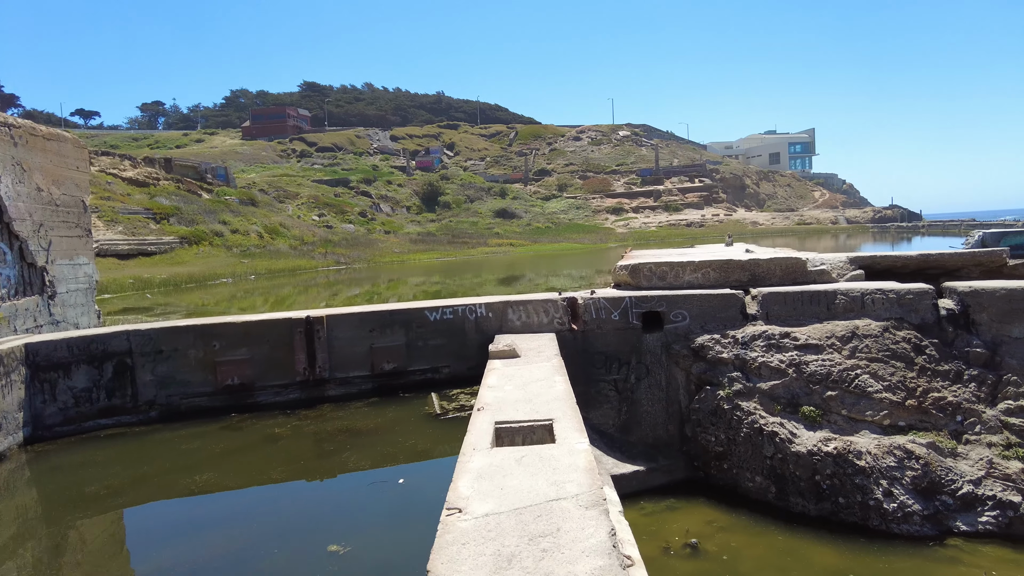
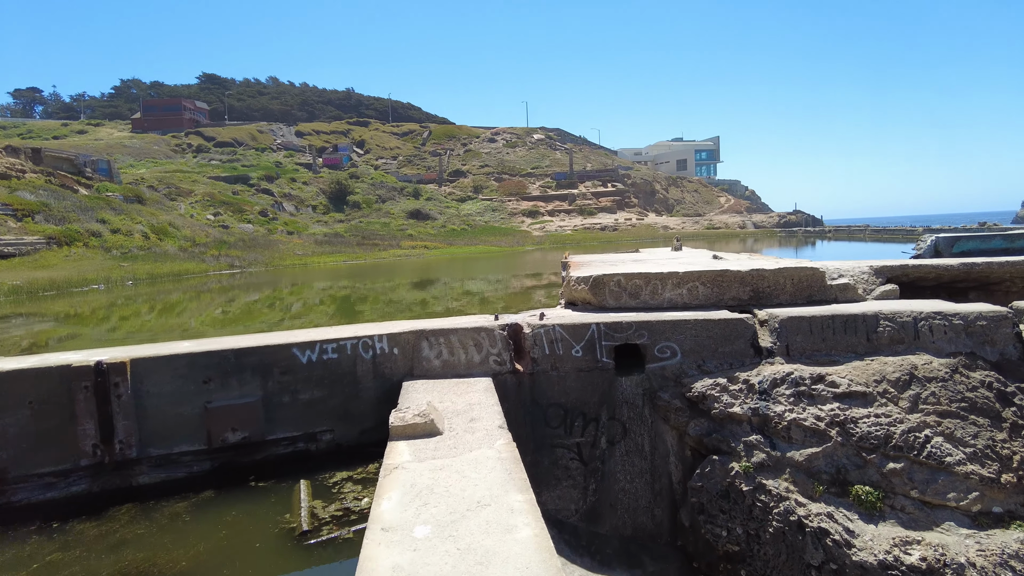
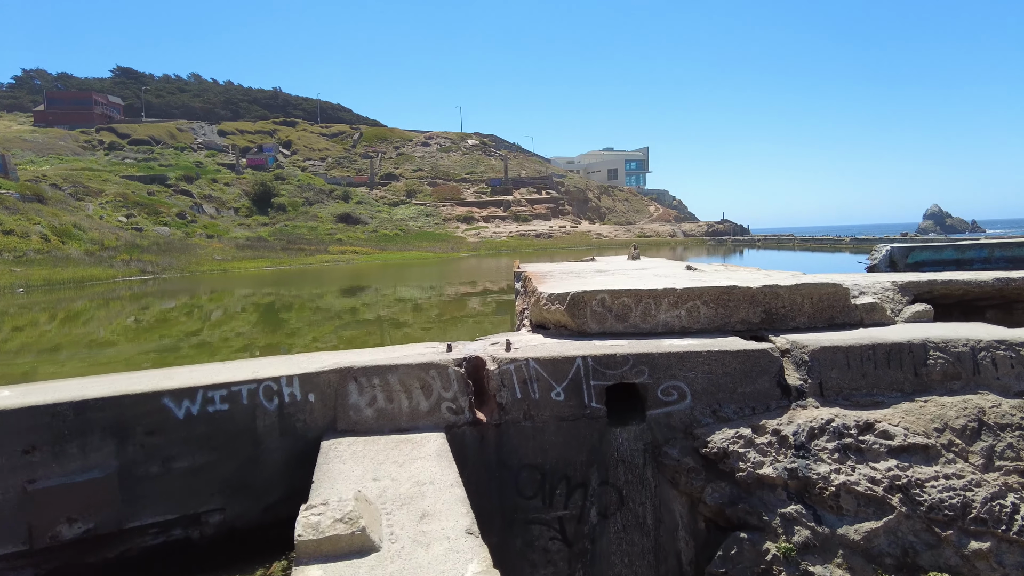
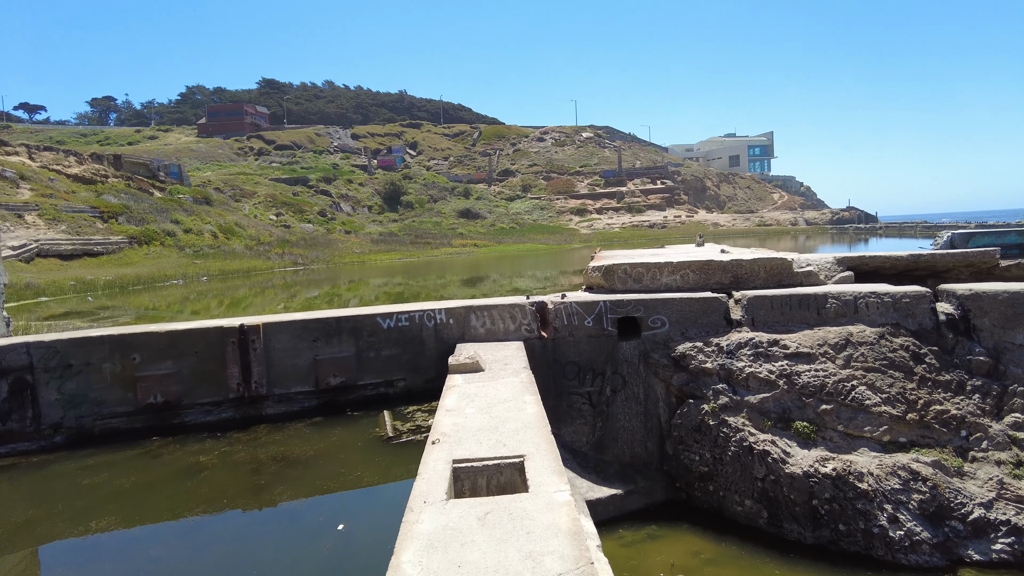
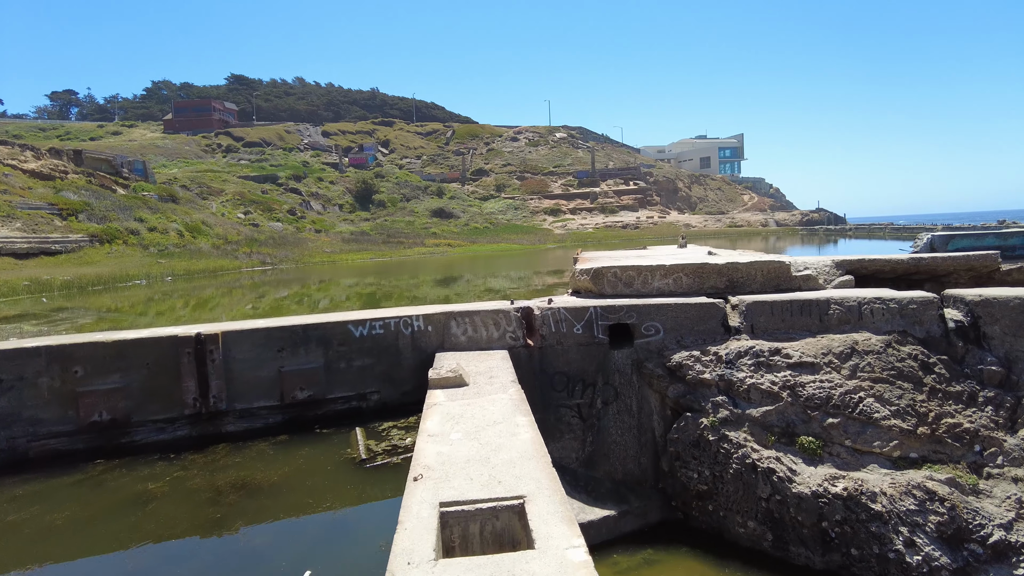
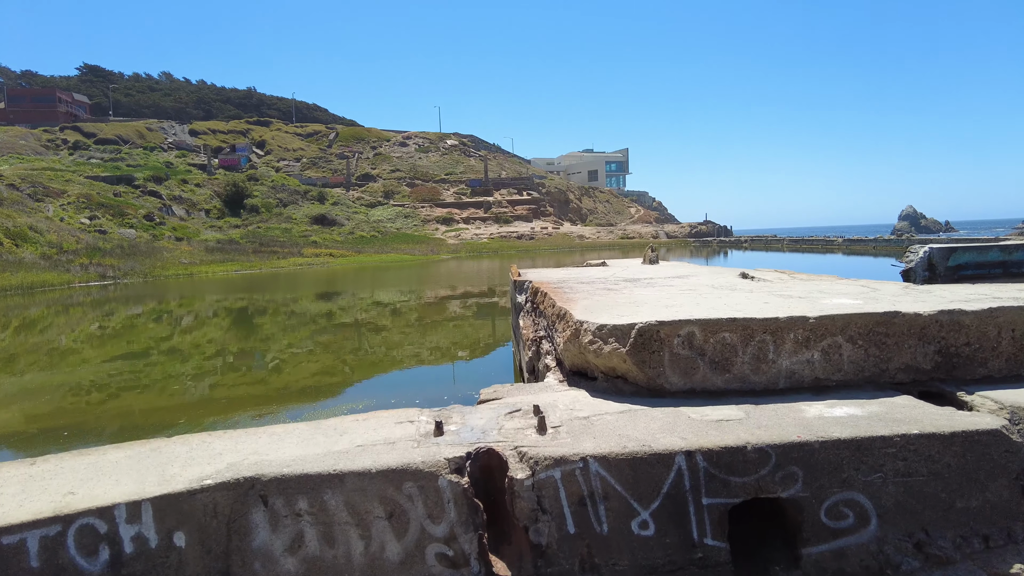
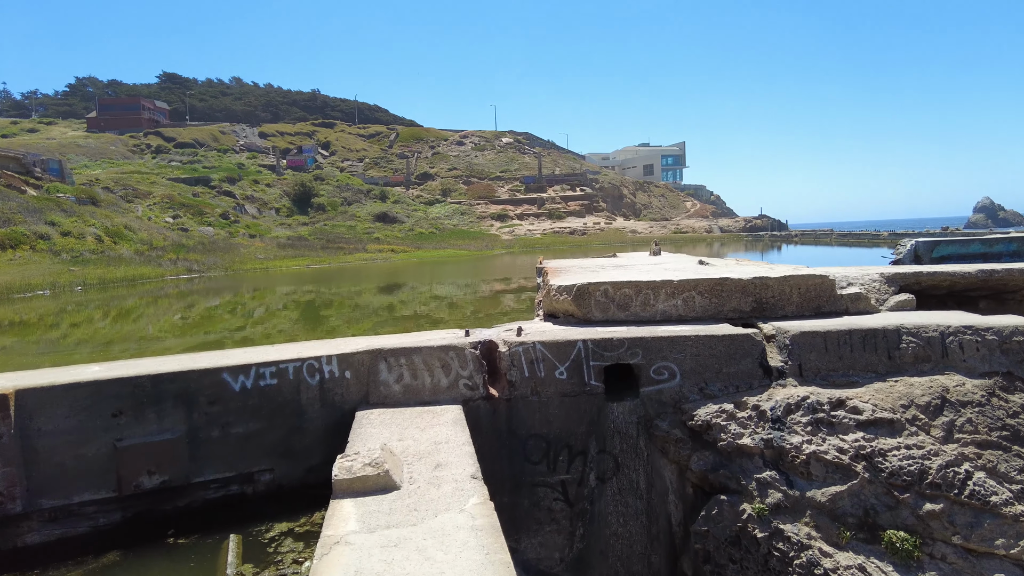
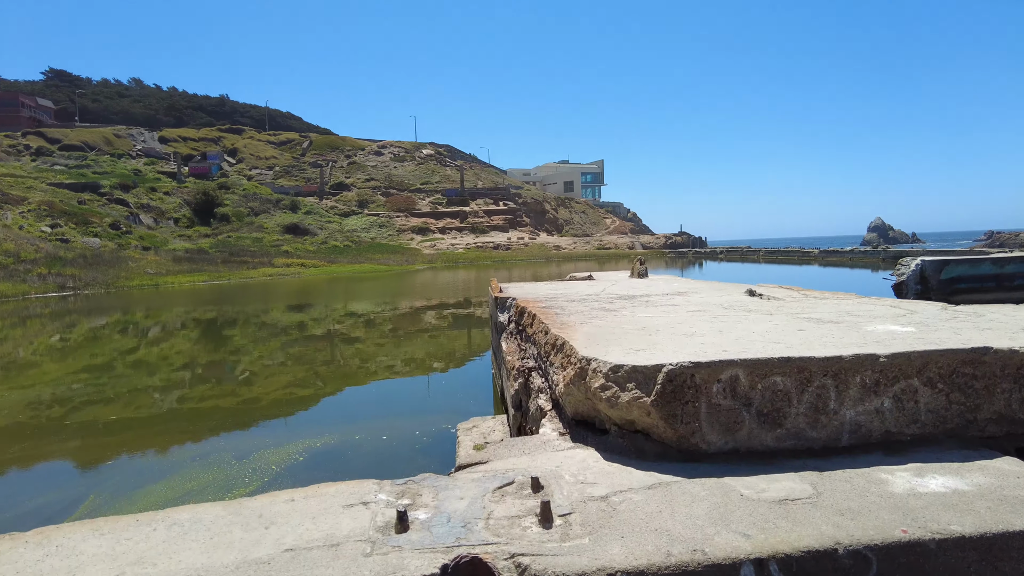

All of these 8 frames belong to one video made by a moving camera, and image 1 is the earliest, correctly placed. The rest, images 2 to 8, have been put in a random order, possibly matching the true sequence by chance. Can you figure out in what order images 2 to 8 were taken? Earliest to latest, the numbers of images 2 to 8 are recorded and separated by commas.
4, 5, 2, 7, 3, 6, 8
